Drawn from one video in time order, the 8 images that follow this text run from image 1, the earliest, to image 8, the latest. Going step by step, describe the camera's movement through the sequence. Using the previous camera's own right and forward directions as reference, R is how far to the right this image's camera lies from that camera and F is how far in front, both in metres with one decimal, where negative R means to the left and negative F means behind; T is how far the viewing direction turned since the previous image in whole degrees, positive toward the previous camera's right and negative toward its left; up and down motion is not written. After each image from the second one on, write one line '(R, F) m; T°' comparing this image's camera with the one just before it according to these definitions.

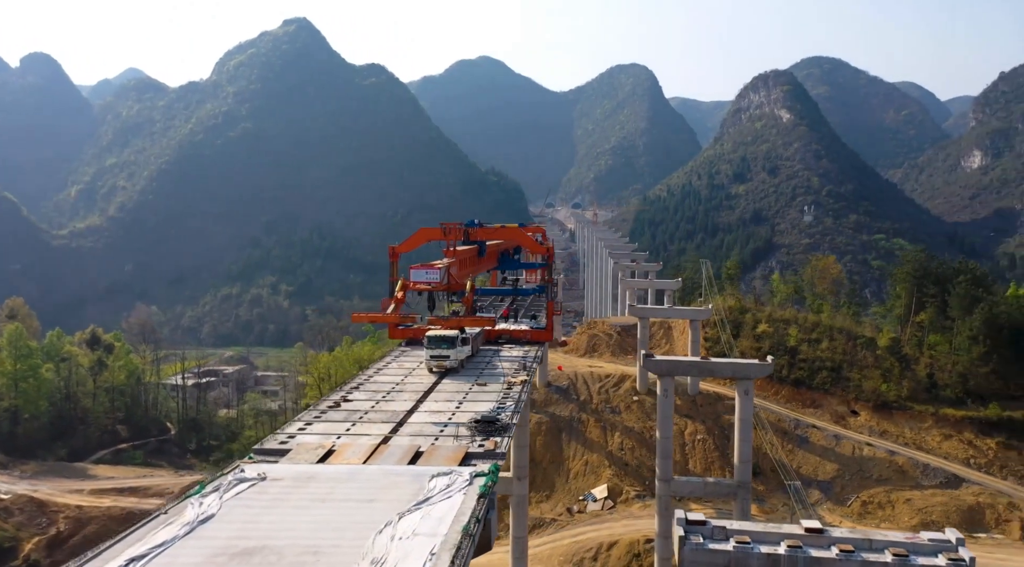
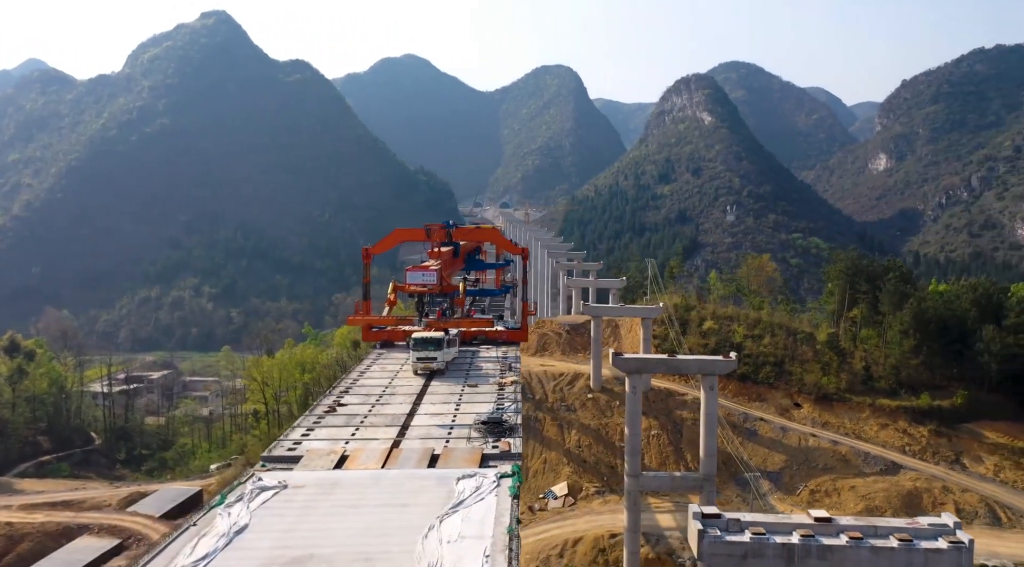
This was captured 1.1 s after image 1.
(-1.3, 0.0) m; +6°
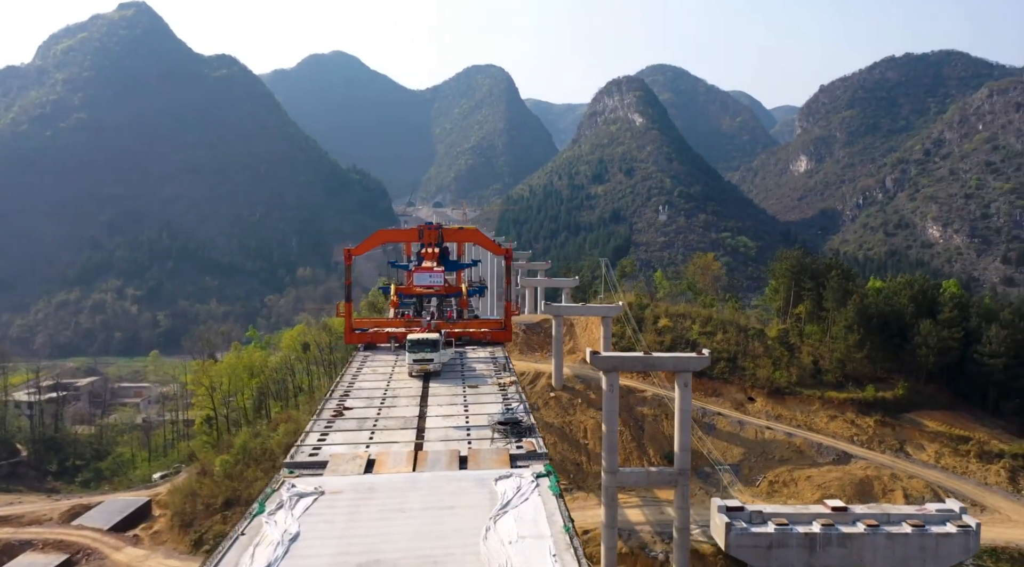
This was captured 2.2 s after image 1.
(-1.4, 0.0) m; +5°
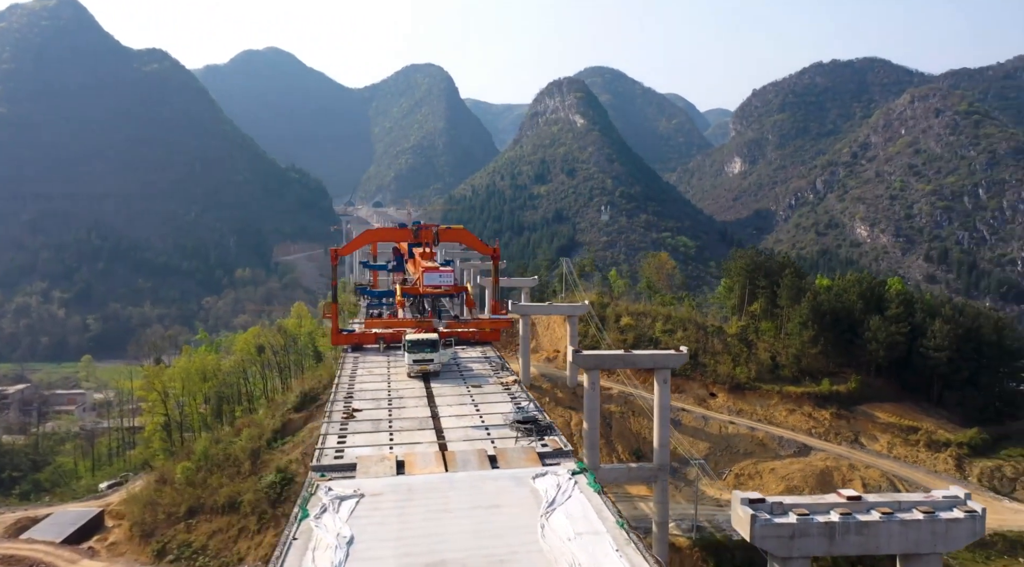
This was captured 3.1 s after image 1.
(-1.3, 0.0) m; +5°
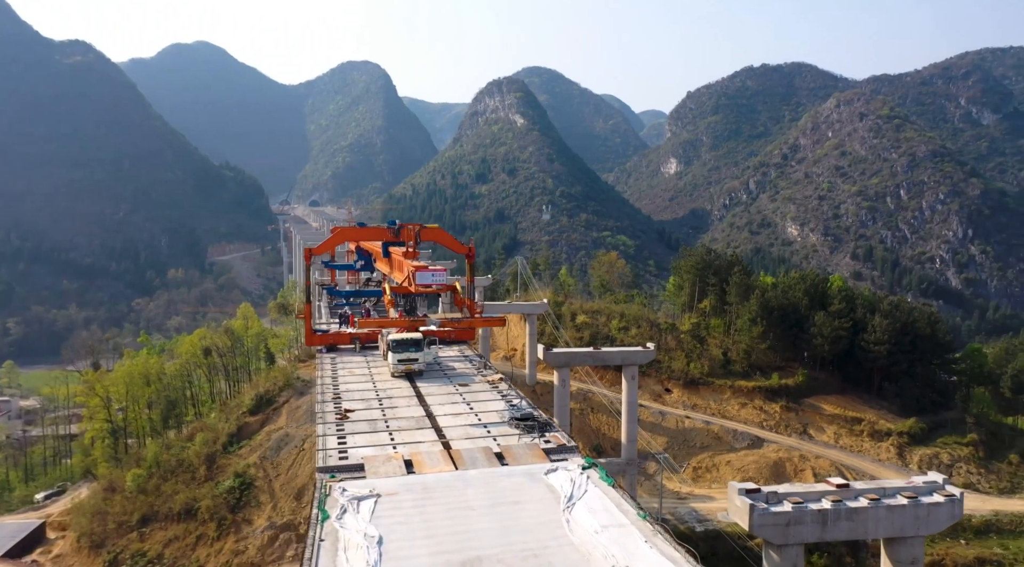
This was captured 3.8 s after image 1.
(-1.0, 0.0) m; +5°
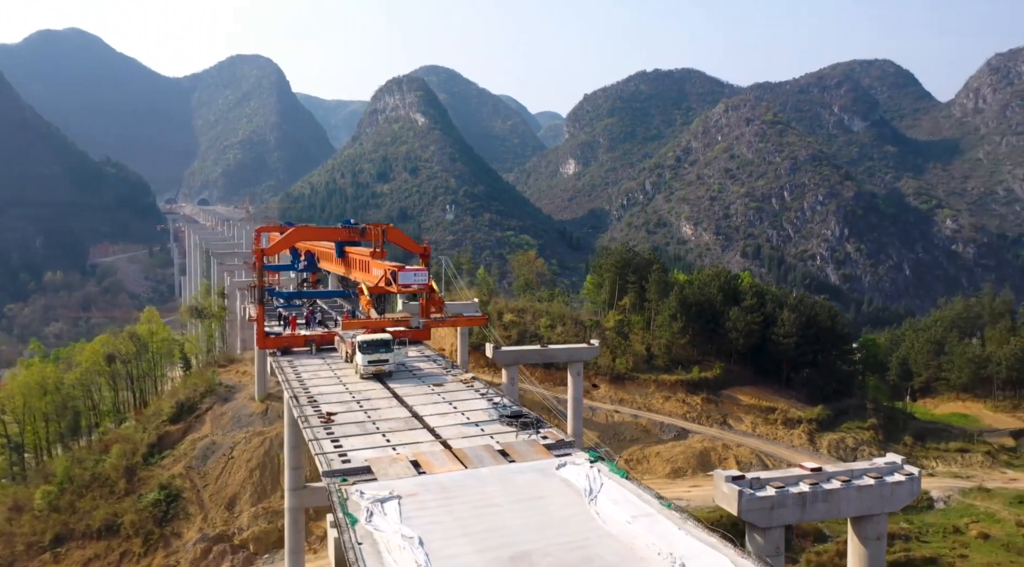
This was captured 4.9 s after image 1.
(-1.5, 0.0) m; +8°
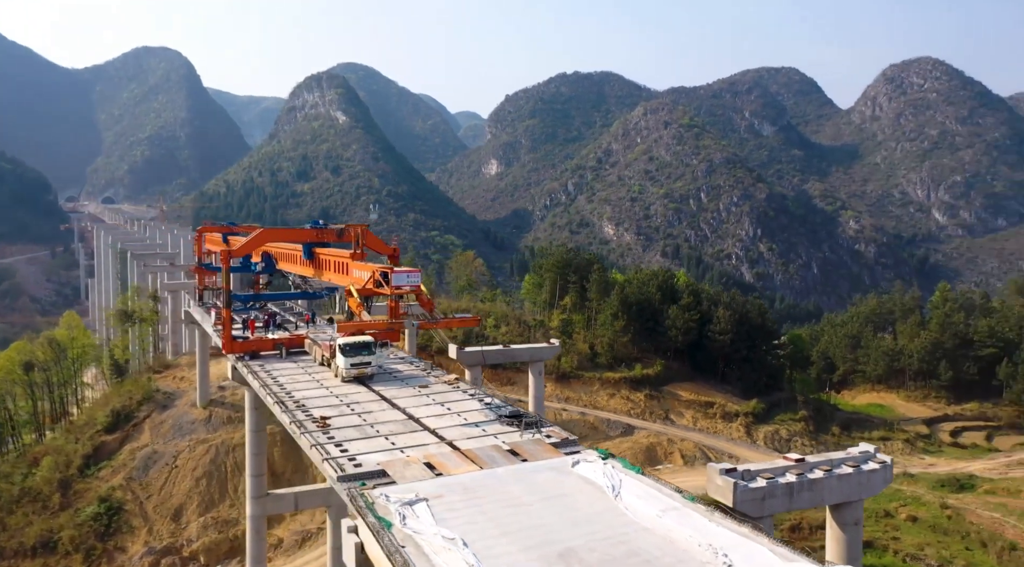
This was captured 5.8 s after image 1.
(-1.3, 0.0) m; +6°
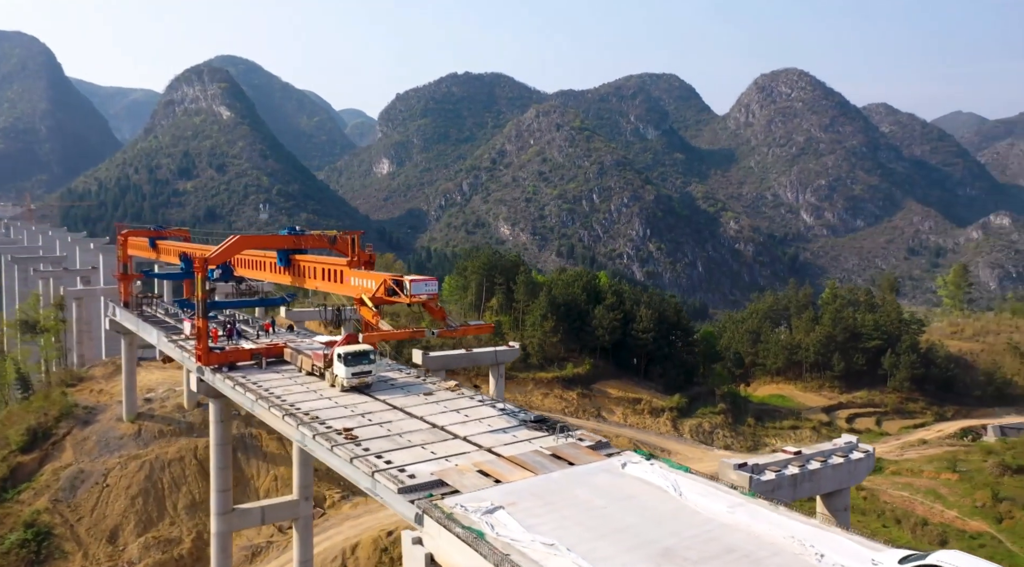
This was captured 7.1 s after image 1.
(-2.3, 0.0) m; +8°
